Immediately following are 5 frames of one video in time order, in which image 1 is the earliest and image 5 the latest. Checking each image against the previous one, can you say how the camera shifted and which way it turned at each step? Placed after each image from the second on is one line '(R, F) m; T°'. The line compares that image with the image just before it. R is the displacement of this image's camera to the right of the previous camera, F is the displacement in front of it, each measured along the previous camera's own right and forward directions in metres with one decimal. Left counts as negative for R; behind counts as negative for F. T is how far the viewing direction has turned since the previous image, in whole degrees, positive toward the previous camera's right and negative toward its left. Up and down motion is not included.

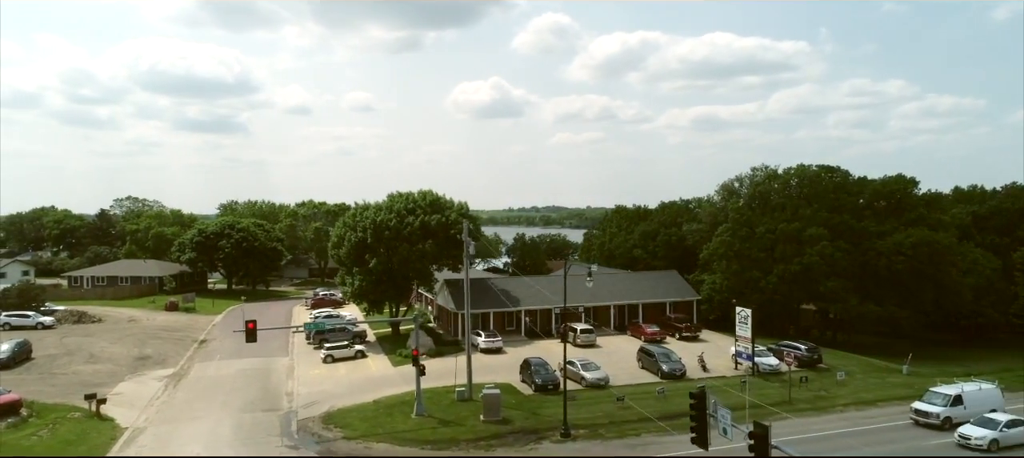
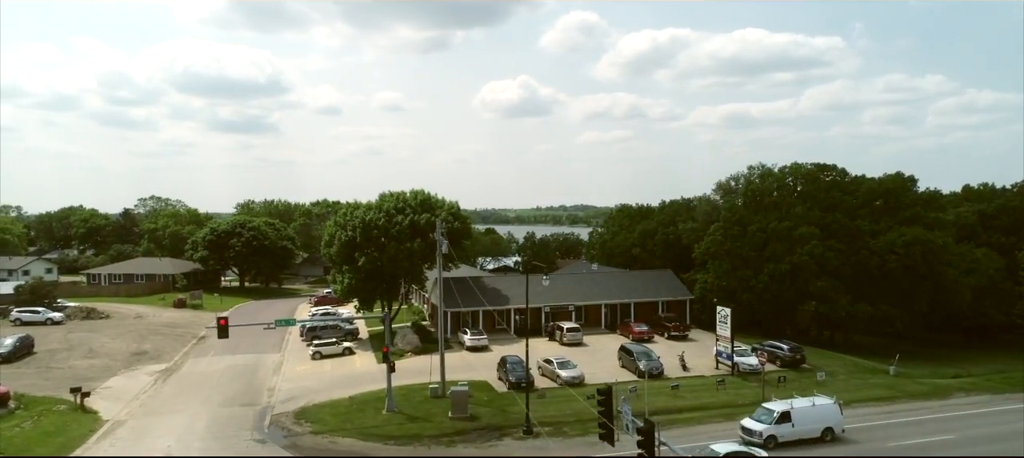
(+2.7, -0.3) m; -2°
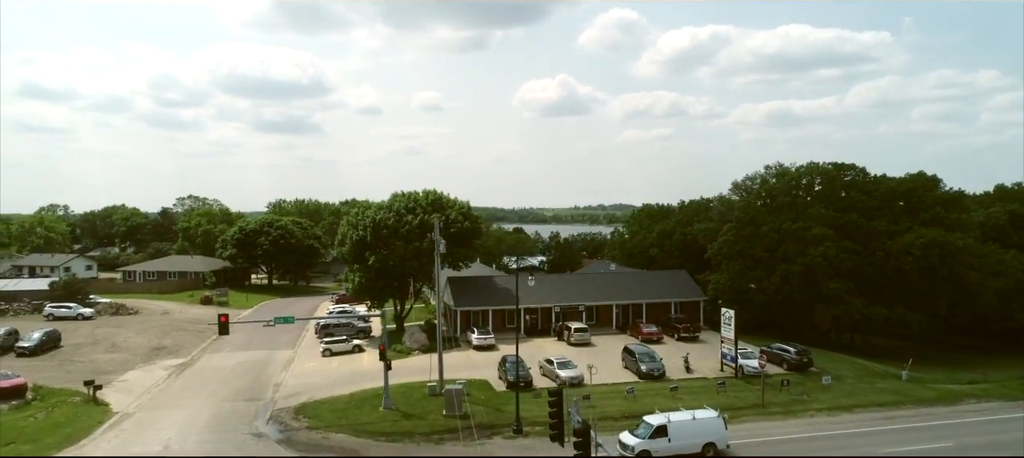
(+1.9, -0.1) m; -3°
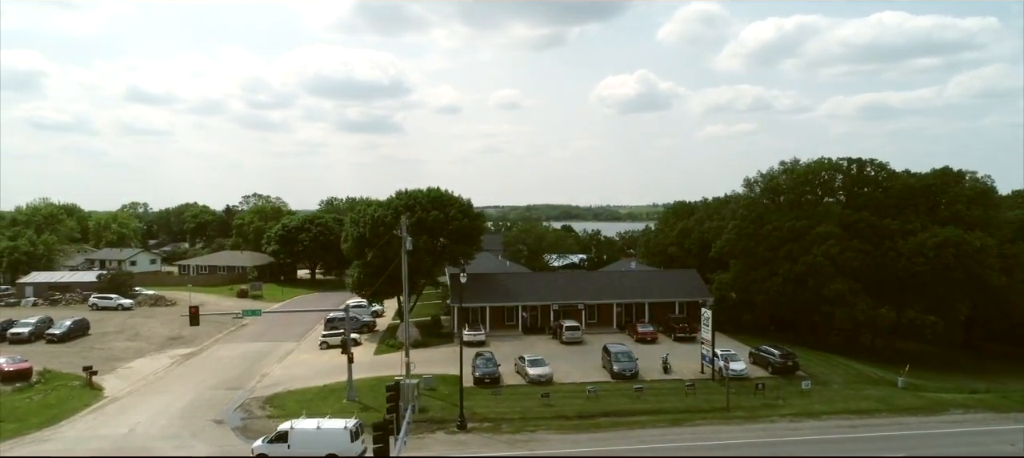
(+5.4, +0.1) m; -6°
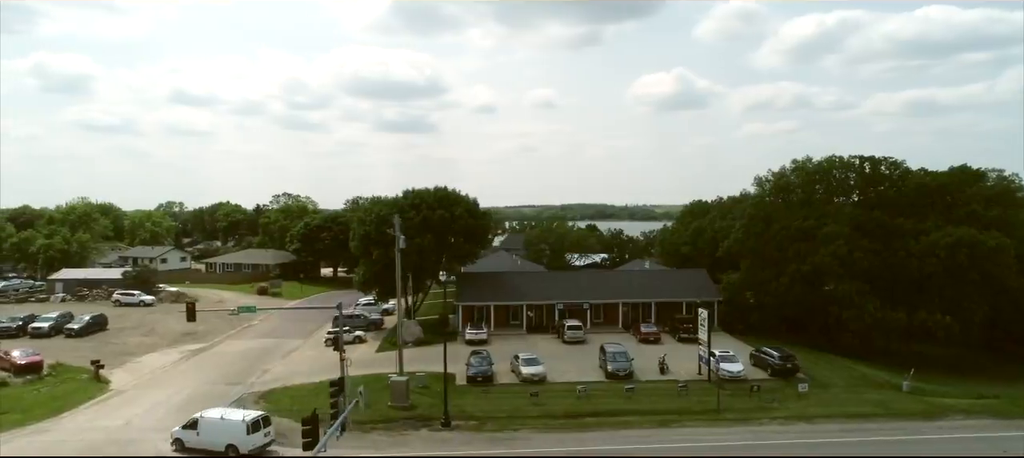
(+2.1, +0.1) m; -3°
